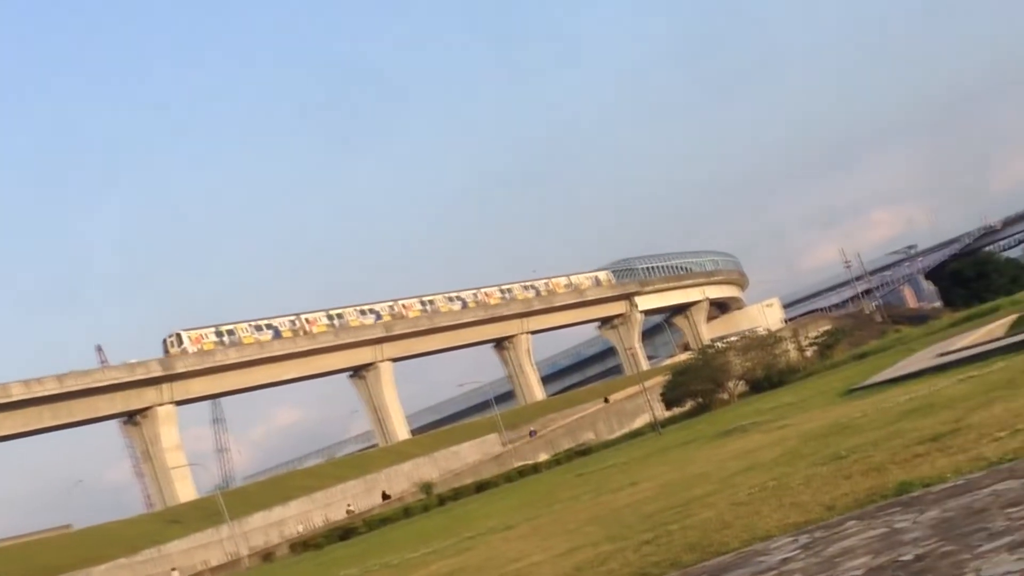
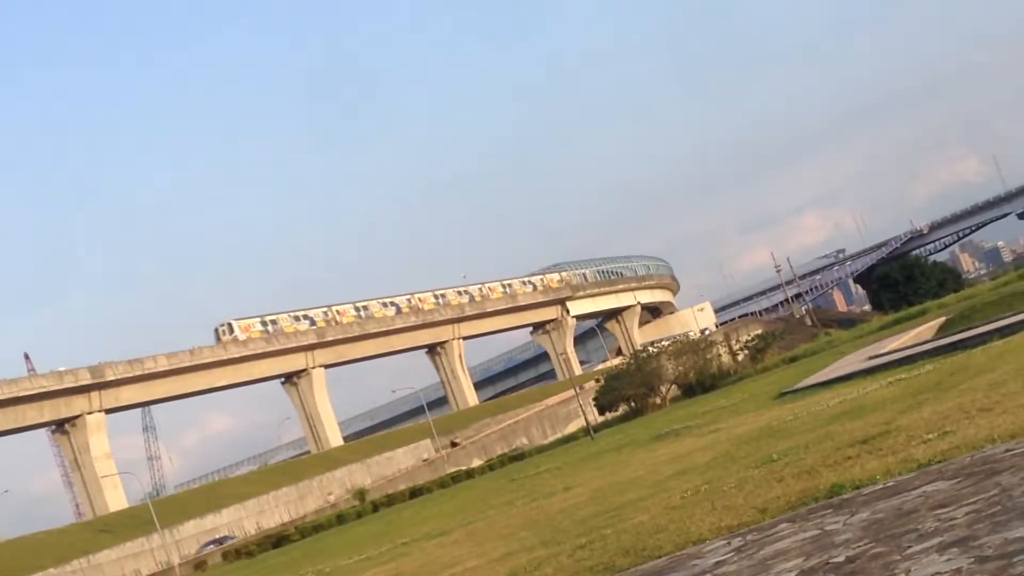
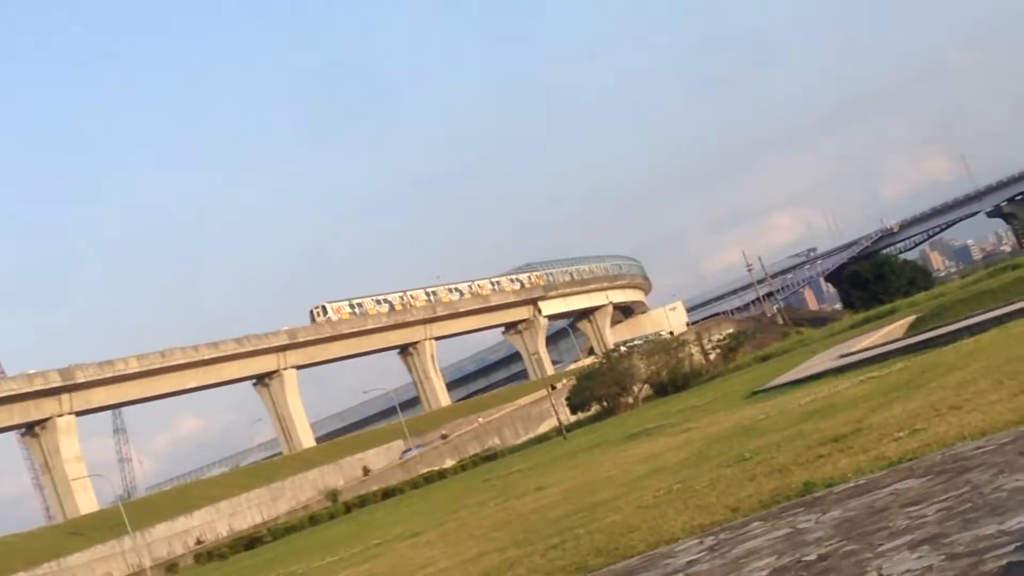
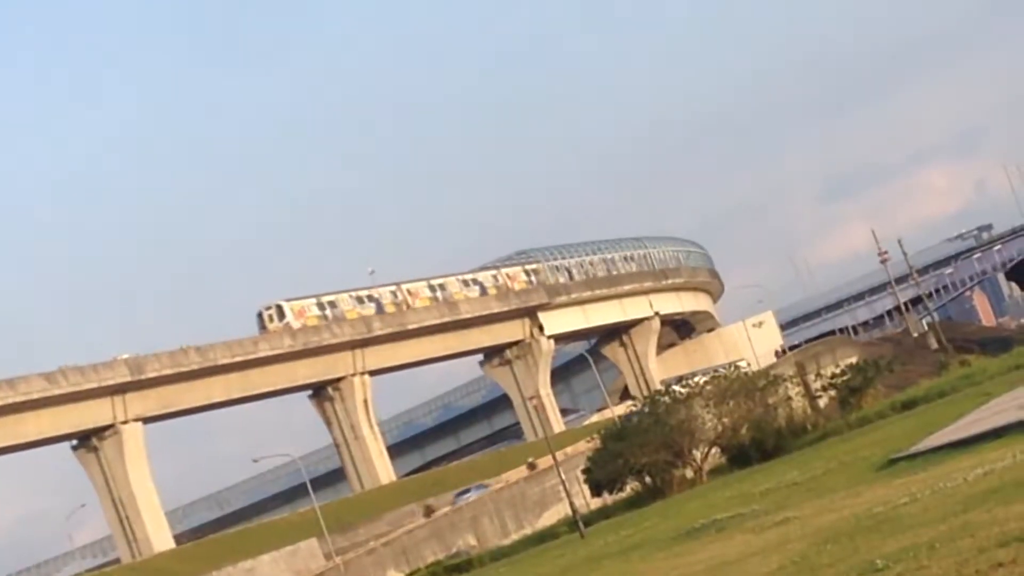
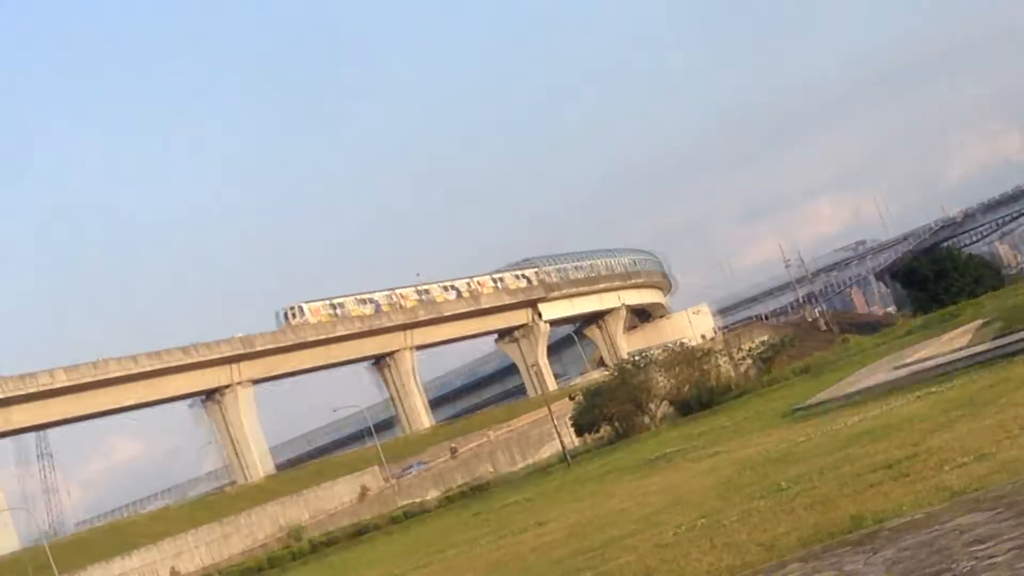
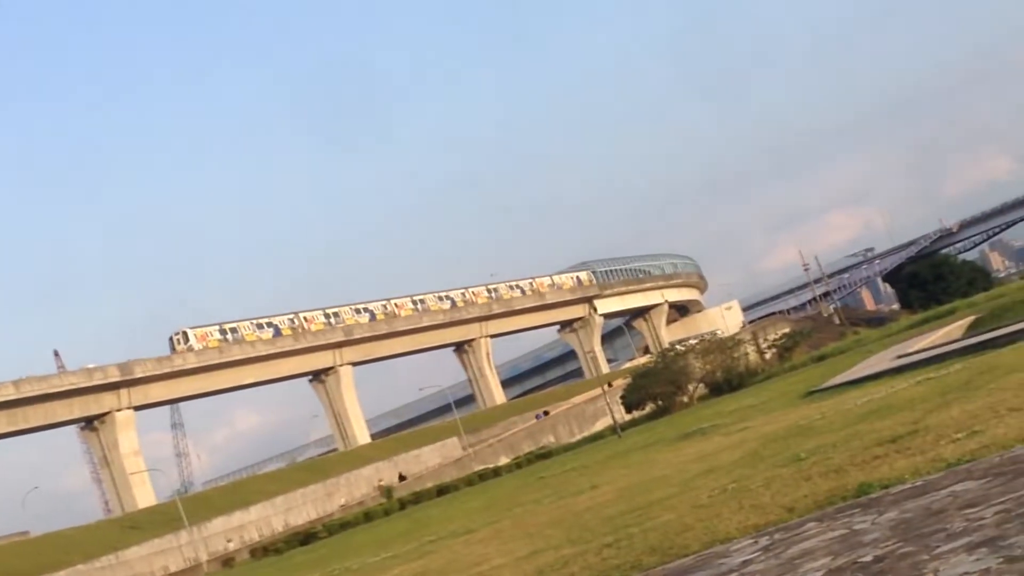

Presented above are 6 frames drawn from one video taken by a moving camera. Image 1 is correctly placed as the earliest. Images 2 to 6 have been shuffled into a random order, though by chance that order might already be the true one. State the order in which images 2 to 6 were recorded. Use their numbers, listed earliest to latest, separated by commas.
6, 2, 3, 5, 4
